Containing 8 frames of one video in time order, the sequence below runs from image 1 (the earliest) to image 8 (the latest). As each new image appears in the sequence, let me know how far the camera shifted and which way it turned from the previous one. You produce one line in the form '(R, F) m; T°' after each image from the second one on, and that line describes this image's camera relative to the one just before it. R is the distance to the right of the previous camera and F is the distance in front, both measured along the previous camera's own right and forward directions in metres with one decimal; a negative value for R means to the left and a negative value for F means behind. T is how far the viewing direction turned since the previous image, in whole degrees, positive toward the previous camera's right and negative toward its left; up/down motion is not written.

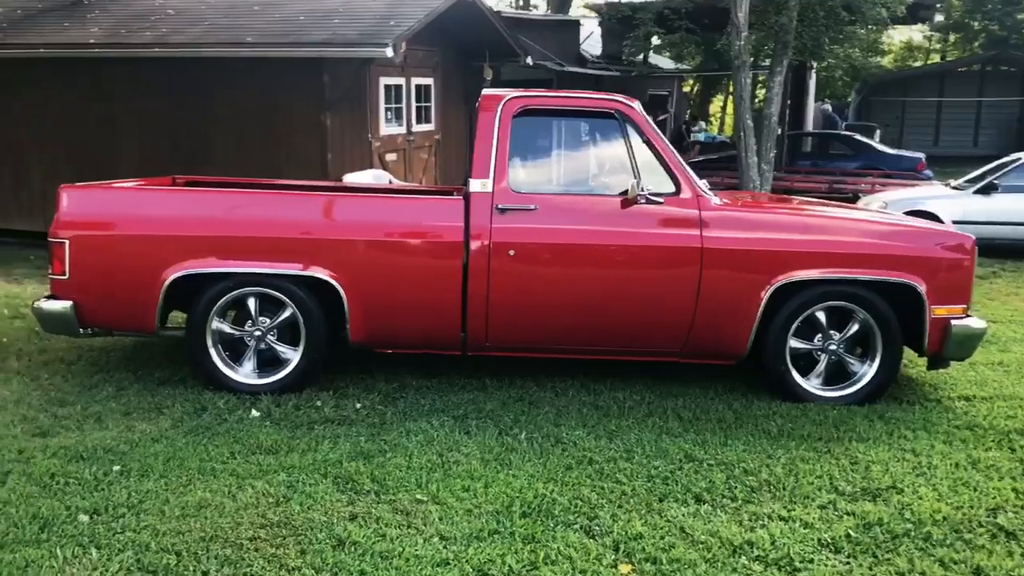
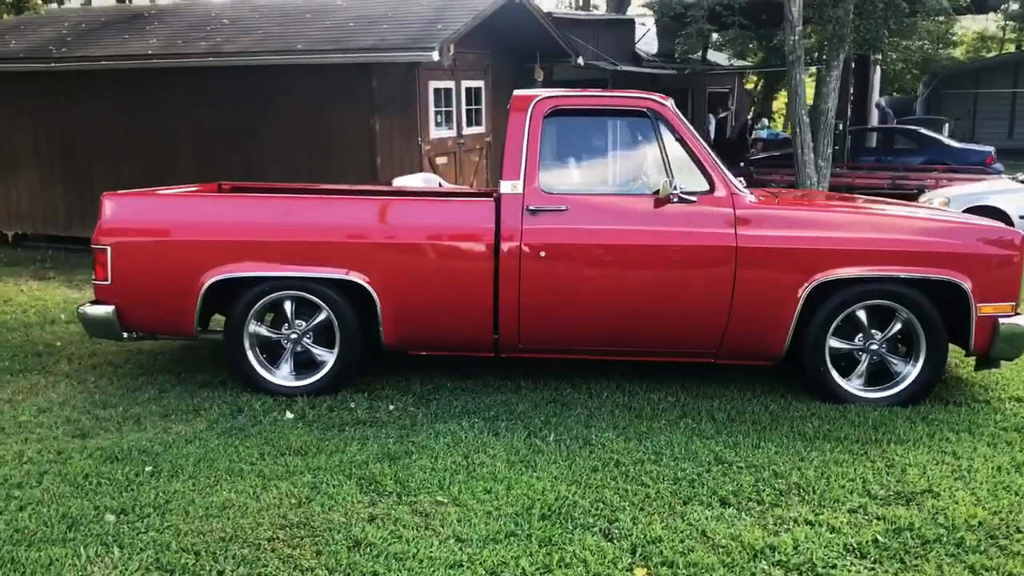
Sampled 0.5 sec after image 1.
(+0.2, 0.0) m; -4°
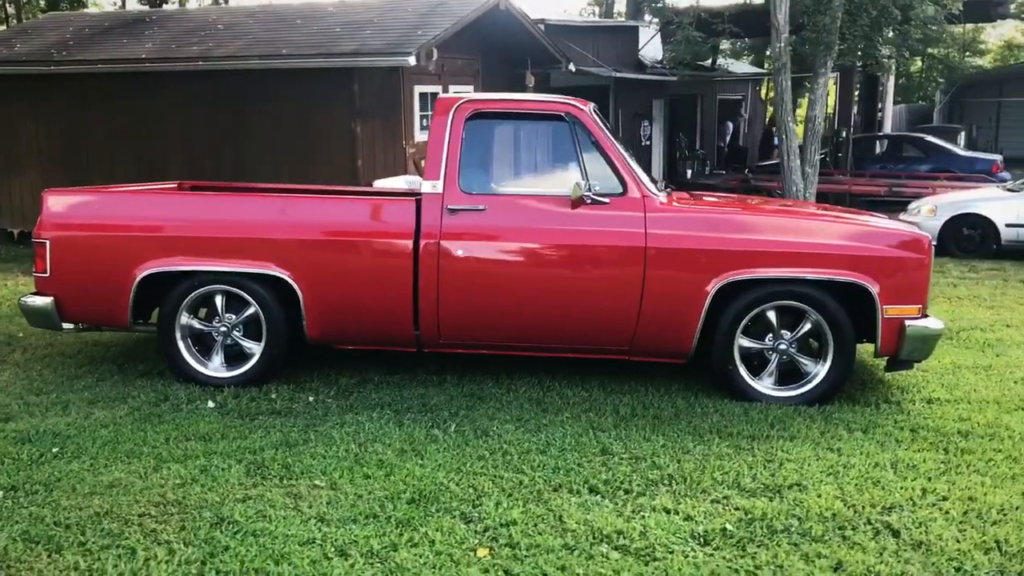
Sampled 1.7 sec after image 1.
(+0.6, -0.1) m; -2°
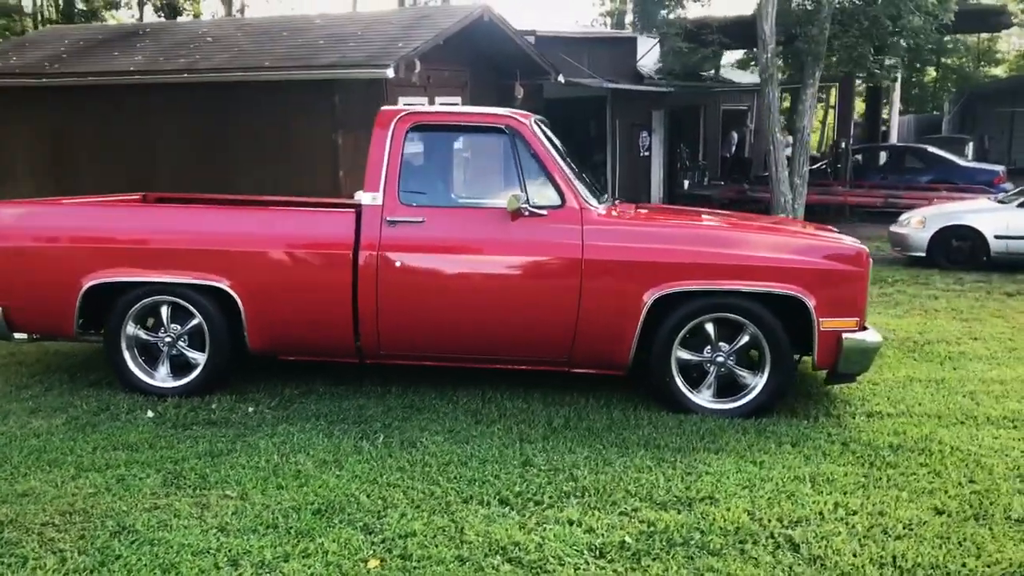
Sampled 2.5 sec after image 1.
(+0.4, 0.0) m; -1°
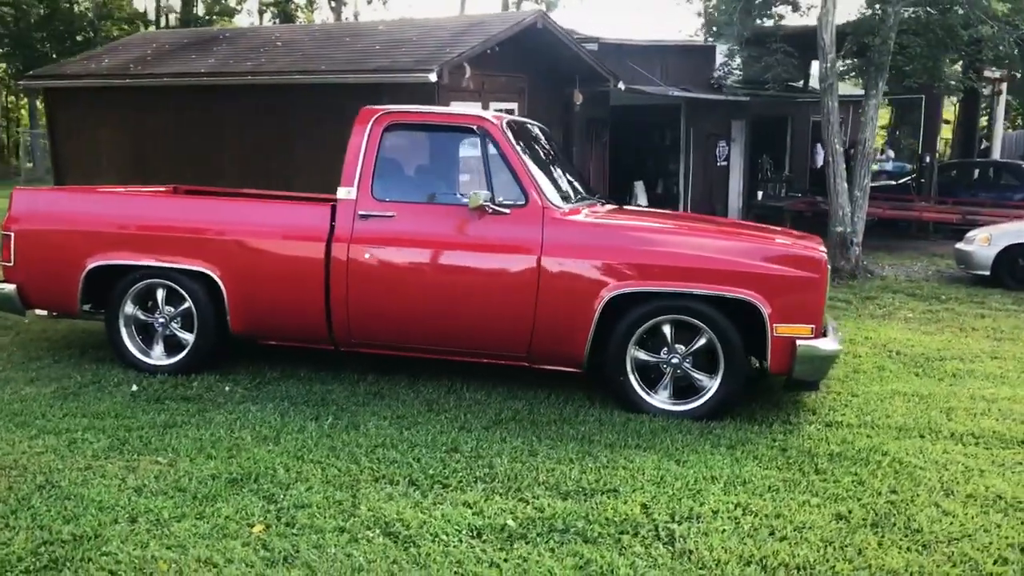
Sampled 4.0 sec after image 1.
(+0.8, -0.1) m; -6°
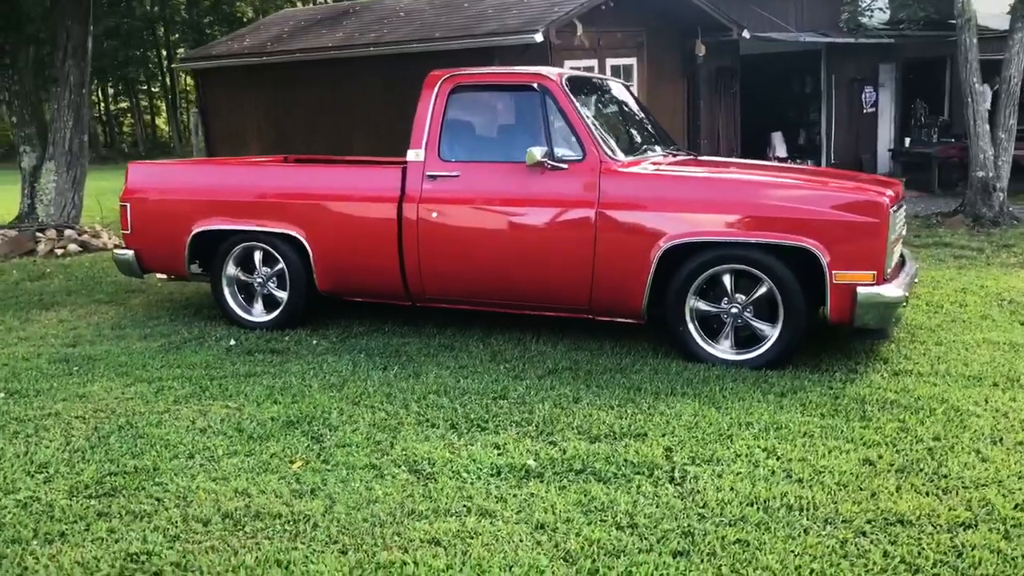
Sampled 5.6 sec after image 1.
(+0.6, -0.1) m; -10°
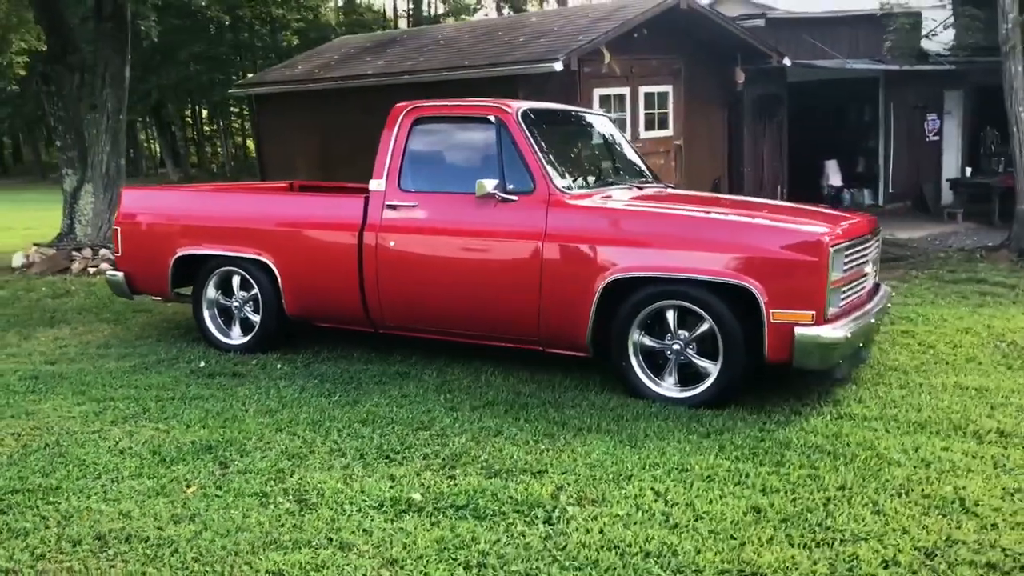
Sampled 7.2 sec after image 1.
(+0.8, 0.0) m; -5°
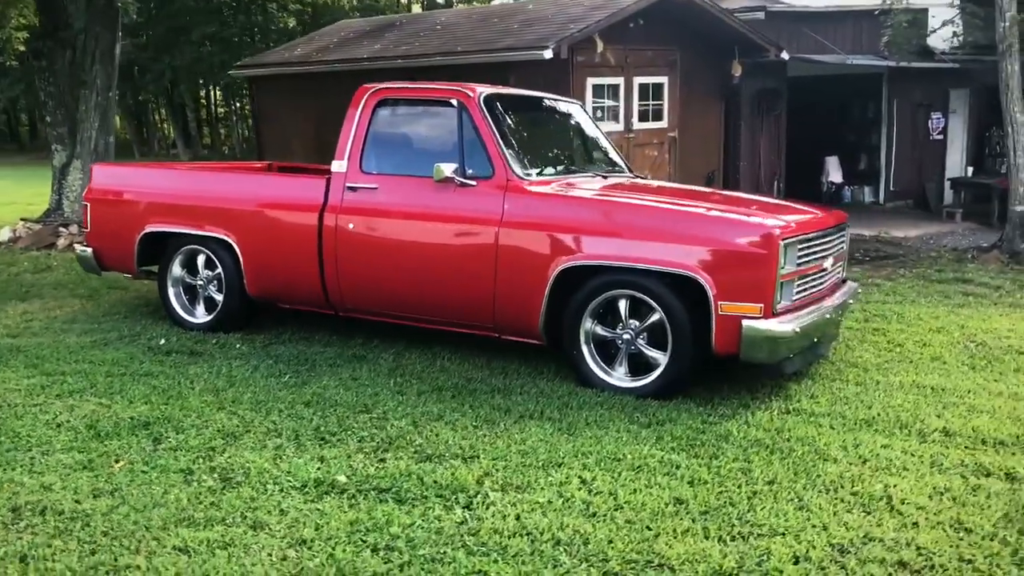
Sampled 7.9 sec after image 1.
(+0.3, 0.0) m; -1°
